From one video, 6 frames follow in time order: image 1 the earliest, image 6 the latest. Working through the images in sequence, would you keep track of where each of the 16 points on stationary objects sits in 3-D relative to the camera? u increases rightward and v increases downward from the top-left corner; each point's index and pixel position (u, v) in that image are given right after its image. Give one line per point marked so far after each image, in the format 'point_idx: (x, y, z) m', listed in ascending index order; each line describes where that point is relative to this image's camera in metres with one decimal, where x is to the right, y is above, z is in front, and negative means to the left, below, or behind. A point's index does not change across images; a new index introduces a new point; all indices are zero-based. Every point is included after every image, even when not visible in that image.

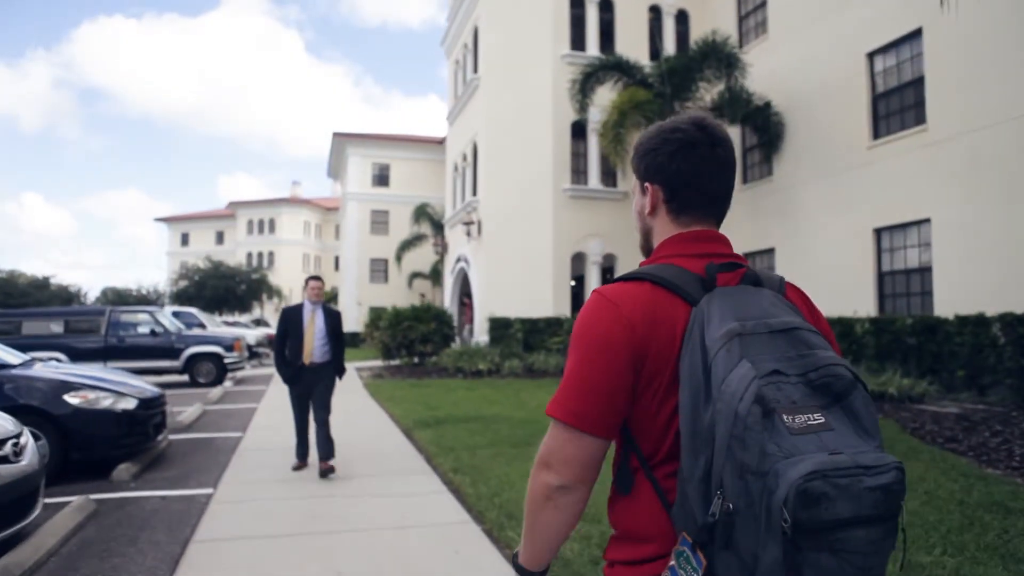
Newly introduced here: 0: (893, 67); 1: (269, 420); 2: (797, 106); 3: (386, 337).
0: (+7.1, +4.1, +14.6) m
1: (-3.3, -1.8, +10.7) m
2: (+6.2, +4.0, +17.0) m
3: (-3.1, -1.2, +18.7) m
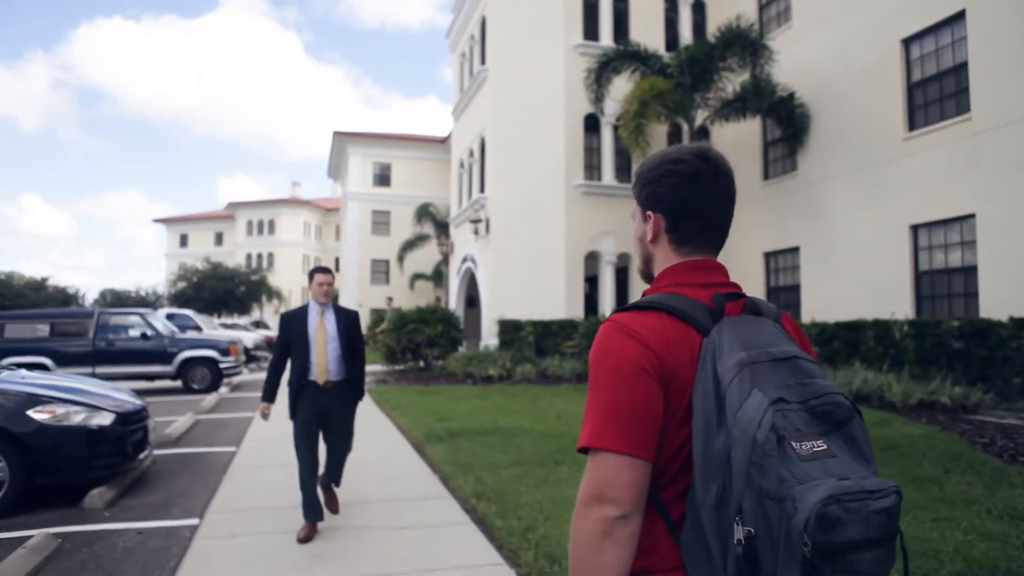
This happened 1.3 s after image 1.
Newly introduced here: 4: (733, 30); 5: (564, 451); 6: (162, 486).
0: (+7.4, +4.1, +13.7) m
1: (-3.1, -1.8, +9.8) m
2: (+6.5, +3.9, +16.2) m
3: (-2.8, -1.2, +17.8) m
4: (+4.4, +5.2, +15.5) m
5: (+0.6, -1.6, +7.9) m
6: (-3.1, -1.7, +6.8) m
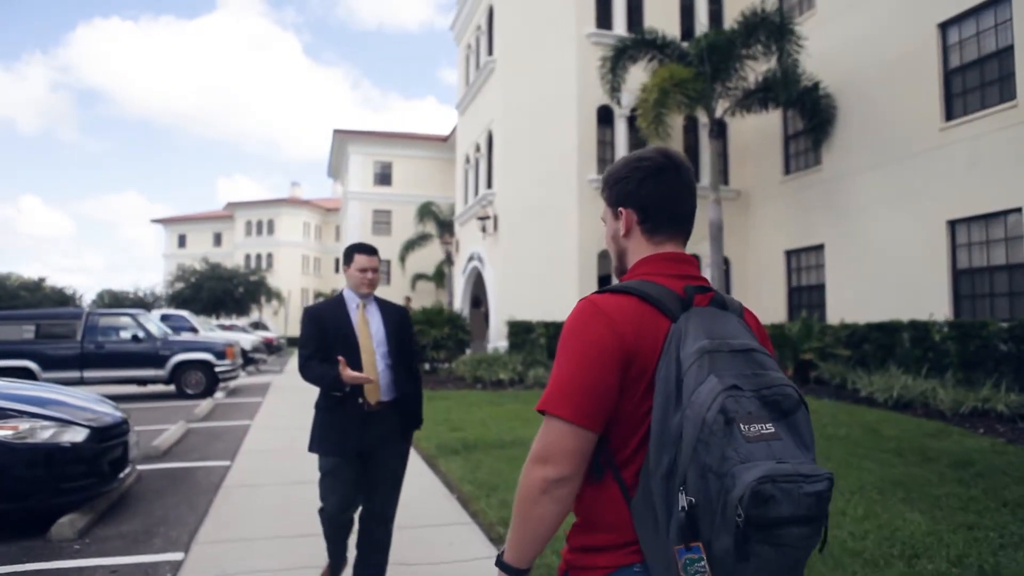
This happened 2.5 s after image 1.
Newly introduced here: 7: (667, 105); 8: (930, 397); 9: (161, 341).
0: (+7.6, +4.1, +12.9) m
1: (-2.9, -1.8, +9.0) m
2: (+6.7, +4.0, +15.4) m
3: (-2.6, -1.2, +17.0) m
4: (+4.7, +5.2, +14.7) m
5: (+0.8, -1.6, +7.1) m
6: (-2.8, -1.7, +6.0) m
7: (+2.8, +3.4, +14.2) m
8: (+5.7, -1.5, +10.6) m
9: (-6.5, -1.0, +14.5) m
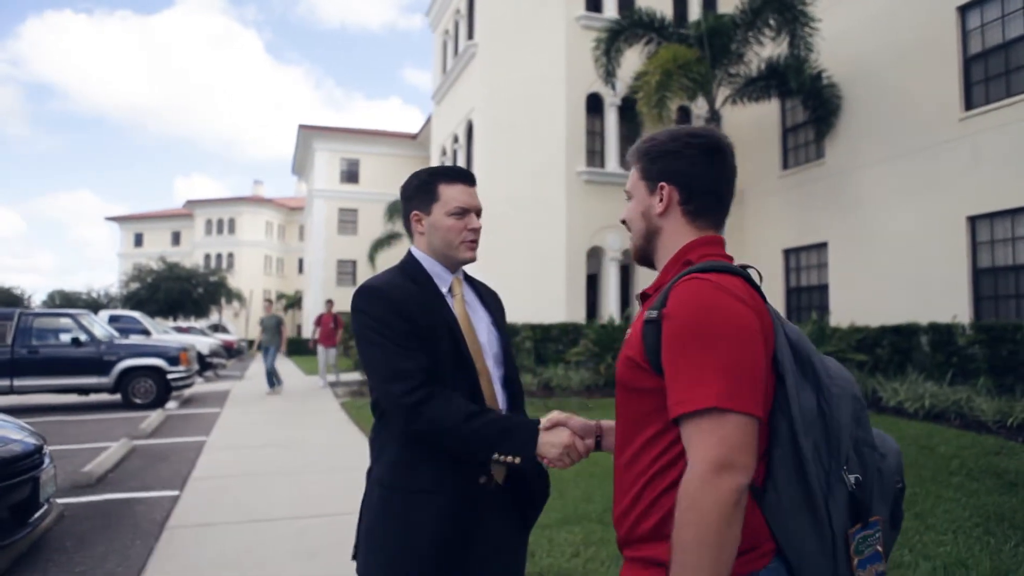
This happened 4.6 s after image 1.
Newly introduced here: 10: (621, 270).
0: (+7.4, +4.1, +12.0) m
1: (-2.9, -1.7, +7.6) m
2: (+6.4, +3.9, +14.4) m
3: (-2.9, -1.2, +15.6) m
4: (+4.4, +5.2, +13.7) m
5: (+0.9, -1.6, +5.9) m
6: (-2.7, -1.6, +4.6) m
7: (+2.6, +3.4, +13.1) m
8: (+5.6, -1.5, +9.6) m
9: (-6.8, -0.9, +12.9) m
10: (+2.2, +0.4, +16.0) m
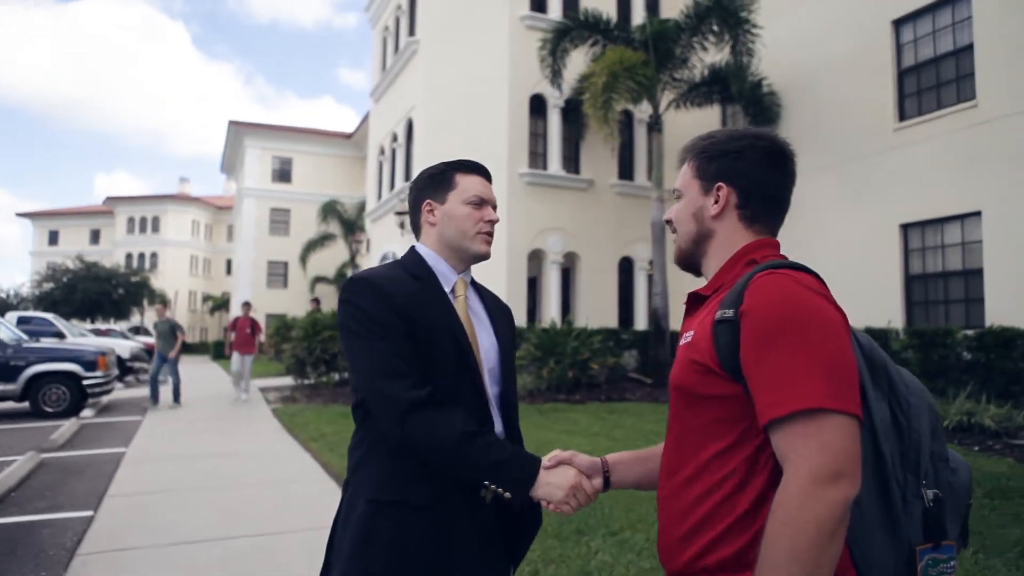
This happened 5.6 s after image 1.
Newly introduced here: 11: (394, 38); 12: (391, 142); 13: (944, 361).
0: (+6.6, +4.0, +12.3) m
1: (-3.4, -1.7, +7.1) m
2: (+5.4, +3.8, +14.7) m
3: (-4.1, -1.2, +15.0) m
4: (+3.5, +5.1, +13.8) m
5: (+0.5, -1.6, +5.7) m
6: (-2.9, -1.6, +4.1) m
7: (+1.7, +3.3, +13.0) m
8: (+4.9, -1.5, +9.8) m
9: (-7.7, -0.9, +12.0) m
10: (+1.0, +0.3, +15.9) m
11: (-3.1, +6.4, +20.0) m
12: (-3.1, +3.7, +19.7) m
13: (+5.9, -1.0, +10.6) m
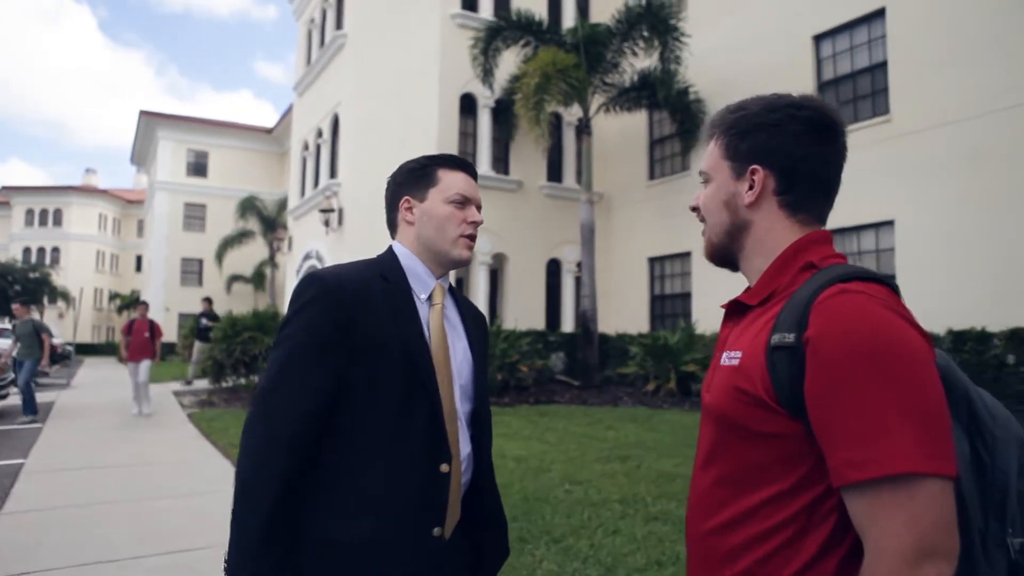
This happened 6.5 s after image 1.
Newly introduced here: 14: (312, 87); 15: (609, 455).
0: (+5.5, +3.9, +12.8) m
1: (-3.9, -1.7, +6.6) m
2: (+4.0, +3.8, +15.0) m
3: (-5.5, -1.2, +14.4) m
4: (+2.3, +5.0, +13.9) m
5: (+0.1, -1.6, +5.6) m
6: (-3.2, -1.6, +3.6) m
7: (+0.6, +3.3, +13.0) m
8: (+4.1, -1.6, +10.1) m
9: (-8.7, -0.9, +11.1) m
10: (-0.4, +0.3, +15.8) m
11: (-4.8, +6.4, +19.4) m
12: (-4.8, +3.7, +19.1) m
13: (+5.0, -1.1, +11.0) m
14: (-5.0, +5.1, +19.6) m
15: (+1.0, -1.7, +7.8) m
